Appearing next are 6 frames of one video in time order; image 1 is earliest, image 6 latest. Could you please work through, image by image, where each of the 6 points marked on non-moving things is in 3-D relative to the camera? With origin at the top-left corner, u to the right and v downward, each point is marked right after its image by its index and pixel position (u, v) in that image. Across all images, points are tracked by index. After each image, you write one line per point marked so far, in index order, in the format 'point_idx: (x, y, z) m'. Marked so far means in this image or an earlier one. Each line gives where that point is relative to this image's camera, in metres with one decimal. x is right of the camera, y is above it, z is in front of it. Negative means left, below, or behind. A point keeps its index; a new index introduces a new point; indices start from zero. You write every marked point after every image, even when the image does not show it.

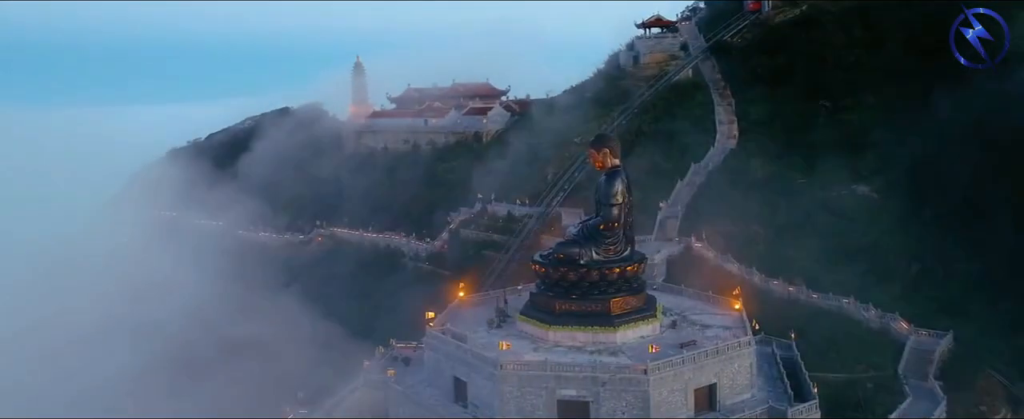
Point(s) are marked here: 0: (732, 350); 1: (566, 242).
0: (+4.7, -3.0, +17.9) m
1: (+1.3, -0.8, +19.3) m
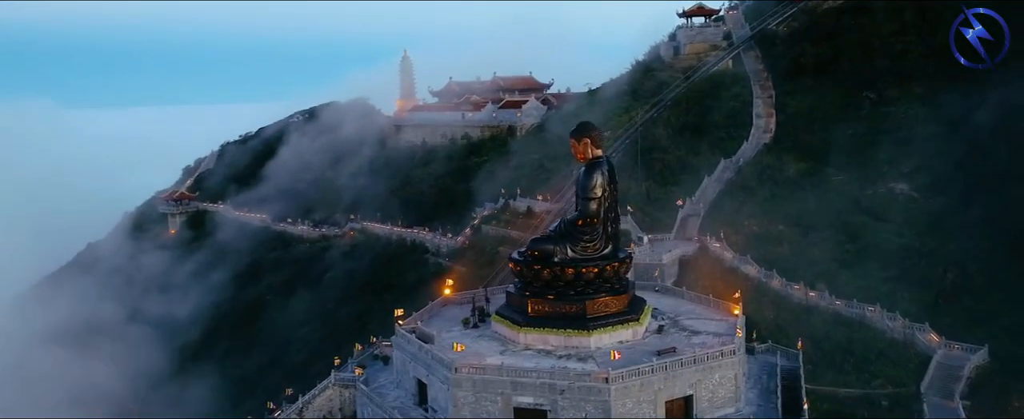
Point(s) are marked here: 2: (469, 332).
0: (+3.9, -3.0, +16.3) m
1: (+0.6, -0.6, +18.0) m
2: (-1.0, -2.8, +18.8) m
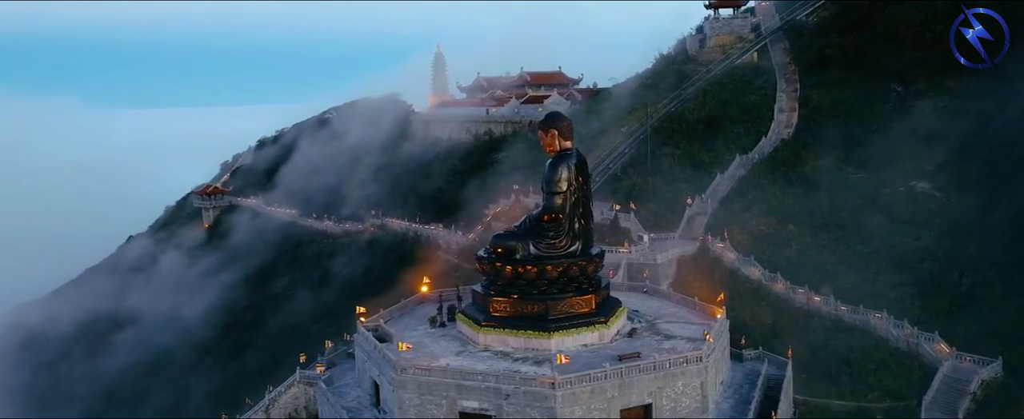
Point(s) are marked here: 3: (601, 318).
0: (+3.0, -2.9, +15.2) m
1: (-0.2, -0.5, +17.2) m
2: (-1.7, -2.6, +18.0) m
3: (+1.8, -2.2, +17.0) m
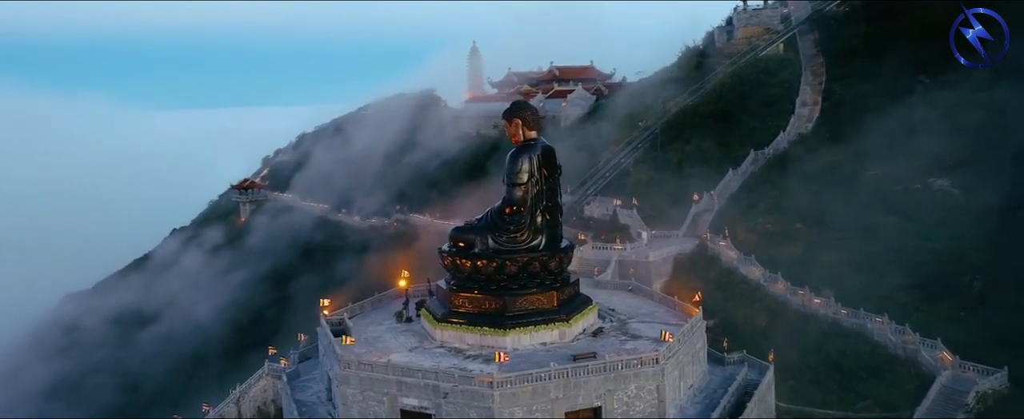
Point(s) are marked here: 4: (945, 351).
0: (+2.0, -2.7, +14.3) m
1: (-0.9, -0.3, +16.6) m
2: (-2.4, -2.5, +17.6) m
3: (+1.0, -2.1, +16.3) m
4: (+9.2, -3.0, +17.7) m
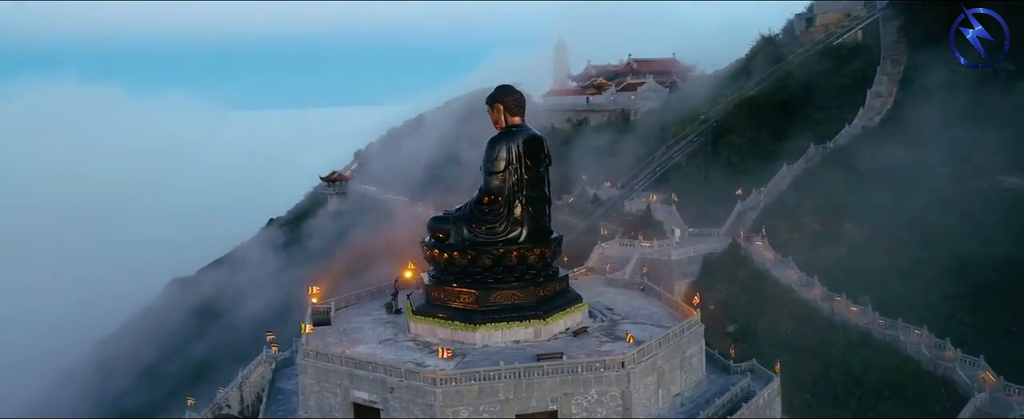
0: (+1.2, -2.6, +13.3) m
1: (-1.3, -0.1, +15.9) m
2: (-2.7, -2.2, +17.2) m
3: (+0.5, -1.9, +15.4) m
4: (+8.8, -3.0, +15.5) m
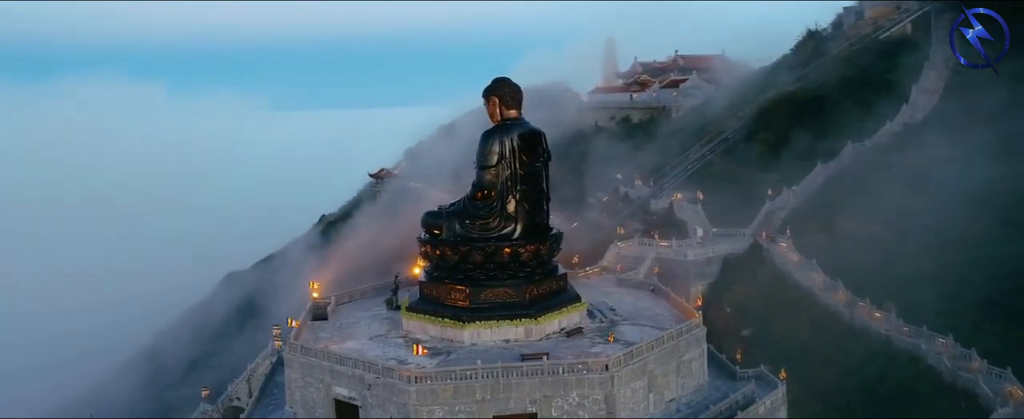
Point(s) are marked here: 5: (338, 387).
0: (+0.9, -2.5, +12.8) m
1: (-1.4, 0.0, +15.6) m
2: (-2.7, -2.1, +17.0) m
3: (+0.4, -1.8, +14.9) m
4: (+8.6, -3.0, +14.4) m
5: (-2.9, -2.9, +13.6) m
